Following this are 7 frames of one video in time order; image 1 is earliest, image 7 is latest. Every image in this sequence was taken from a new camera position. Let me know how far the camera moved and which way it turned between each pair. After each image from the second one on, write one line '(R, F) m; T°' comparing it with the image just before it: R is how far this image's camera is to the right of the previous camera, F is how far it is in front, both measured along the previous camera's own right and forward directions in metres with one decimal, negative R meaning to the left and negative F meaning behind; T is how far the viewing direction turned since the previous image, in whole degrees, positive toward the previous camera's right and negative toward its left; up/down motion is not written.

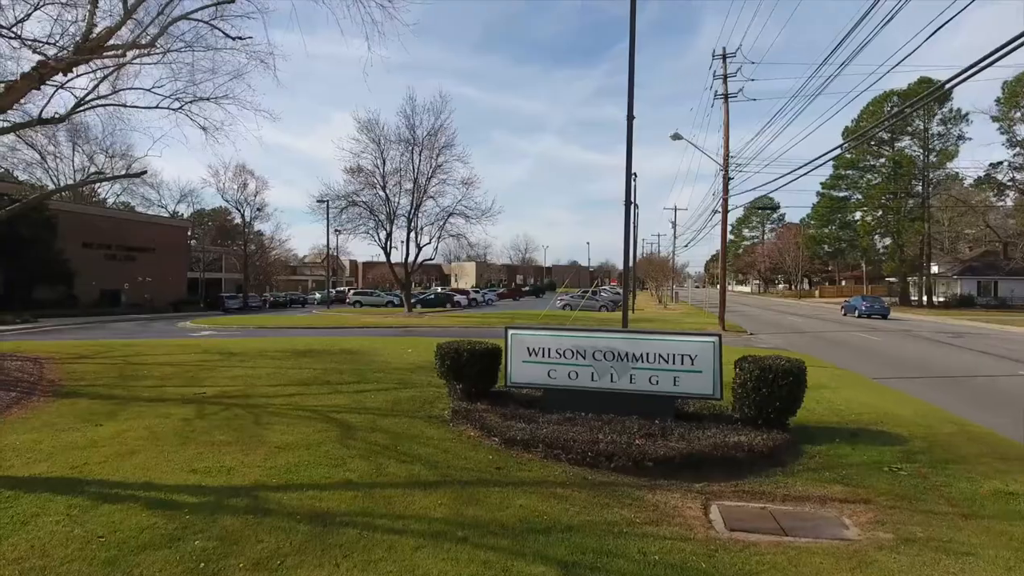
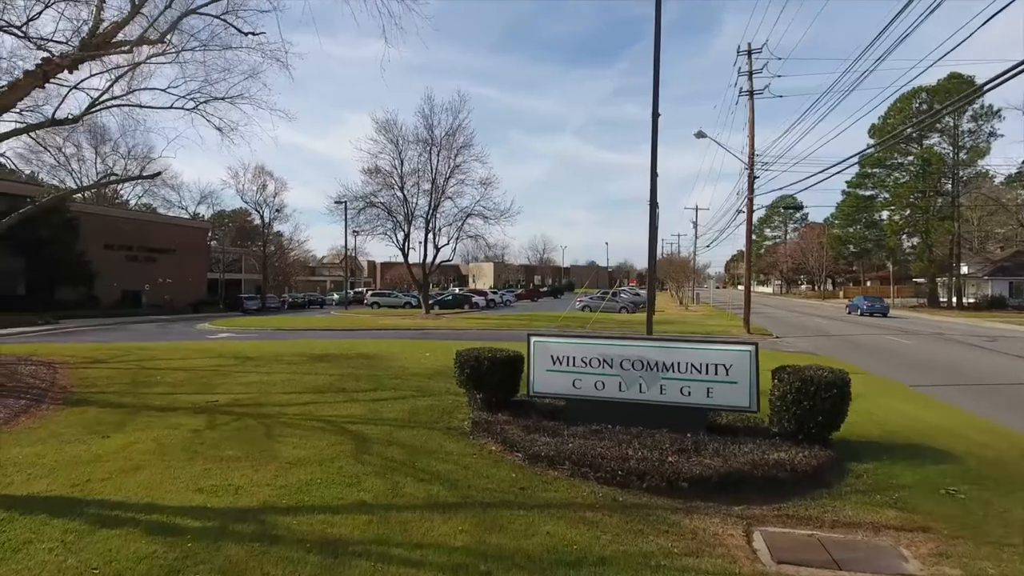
(-0.1, +0.4) m; -2°
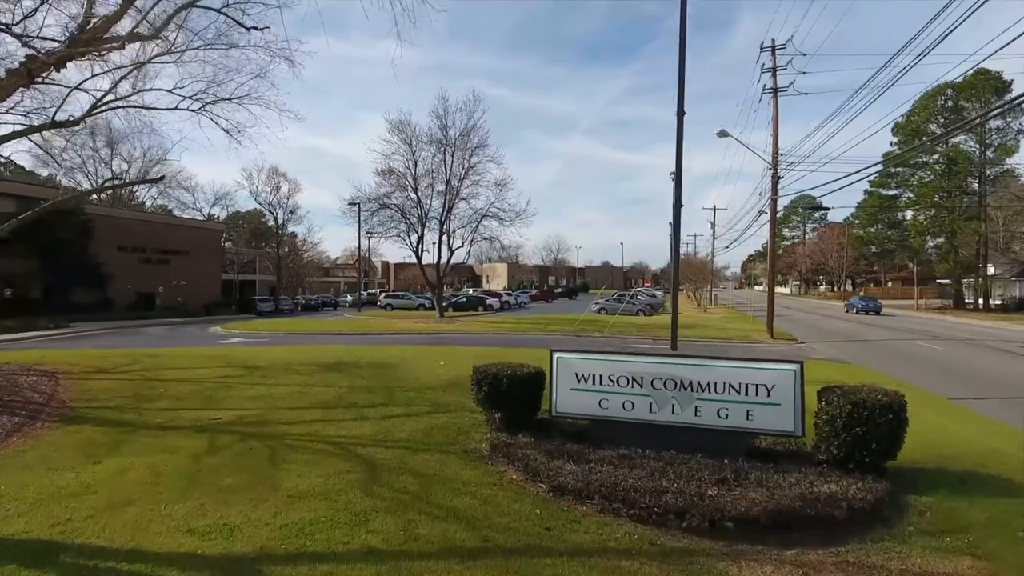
(-0.1, +0.6) m; -1°
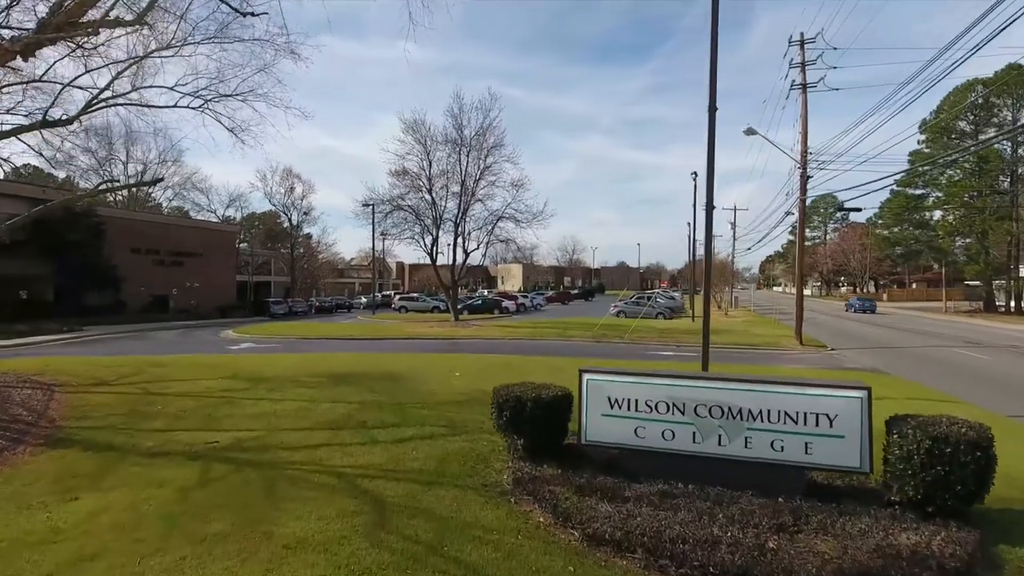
(-0.1, +0.8) m; -1°
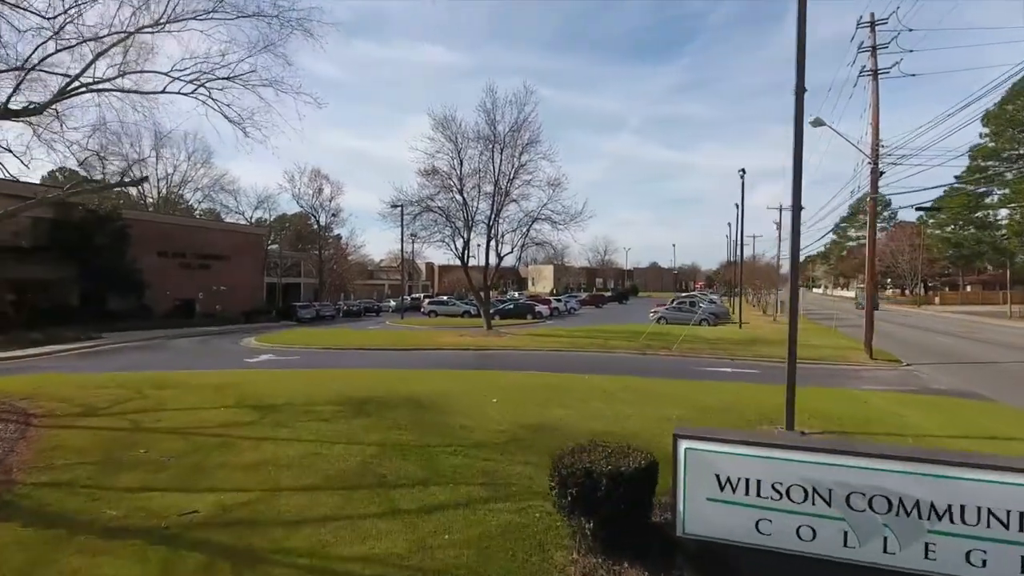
(-0.3, +1.8) m; -3°
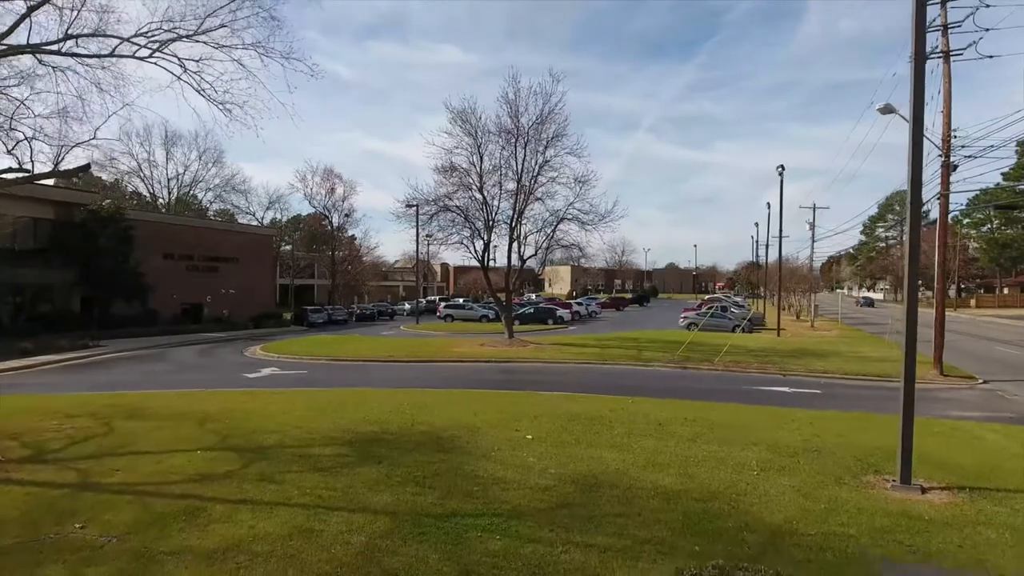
(-0.4, +1.9) m; -1°
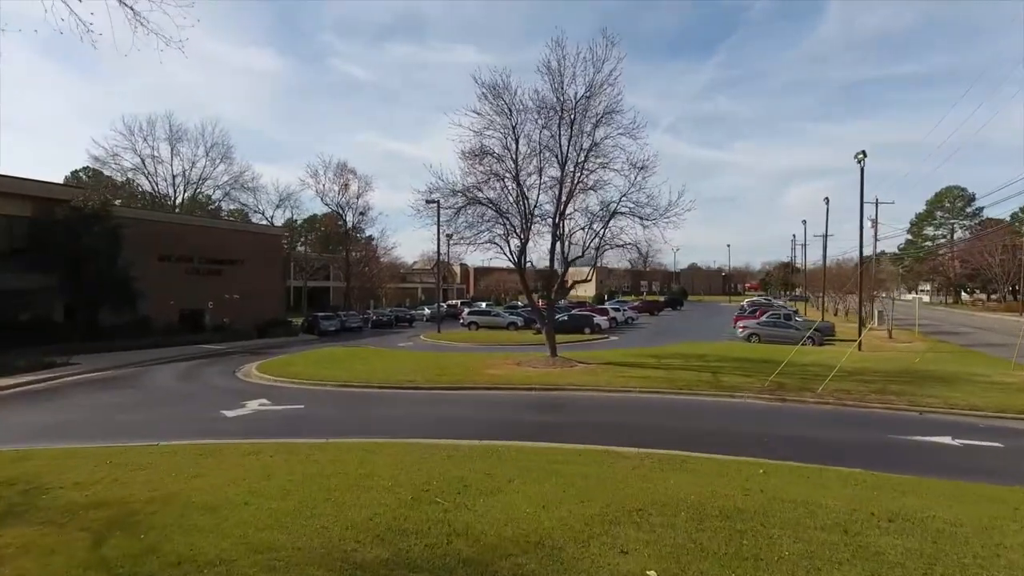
(-0.8, +4.0) m; -2°
